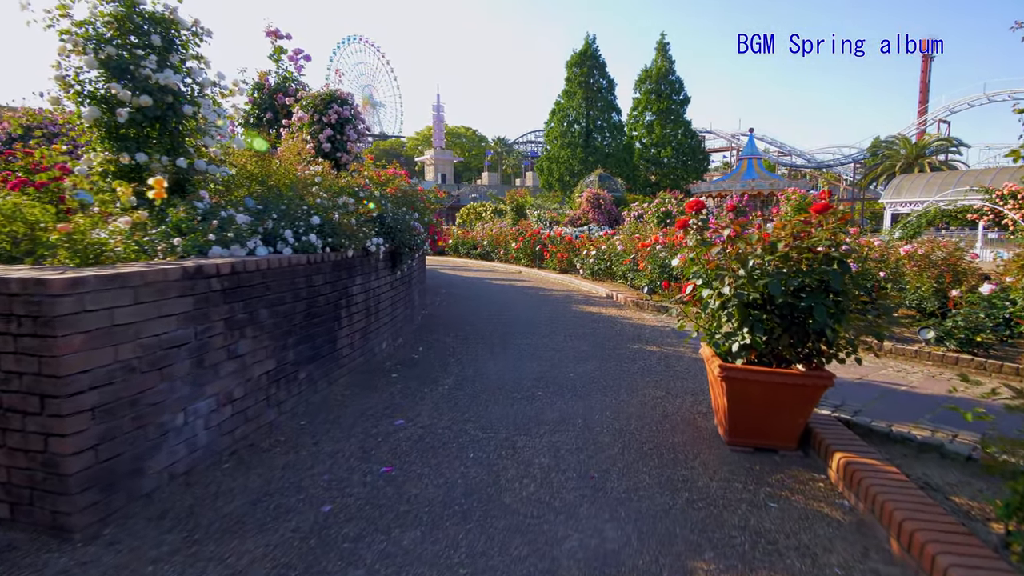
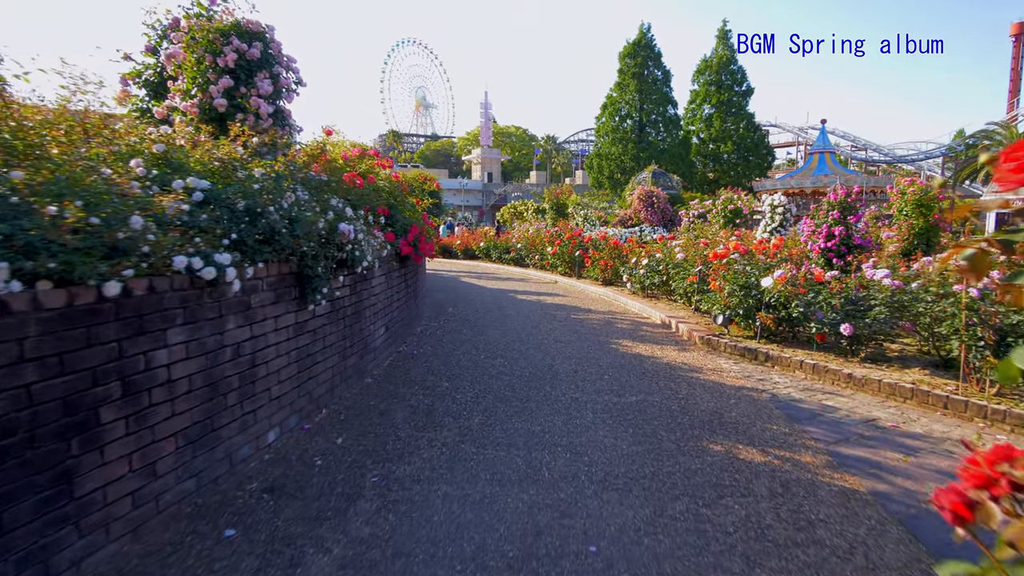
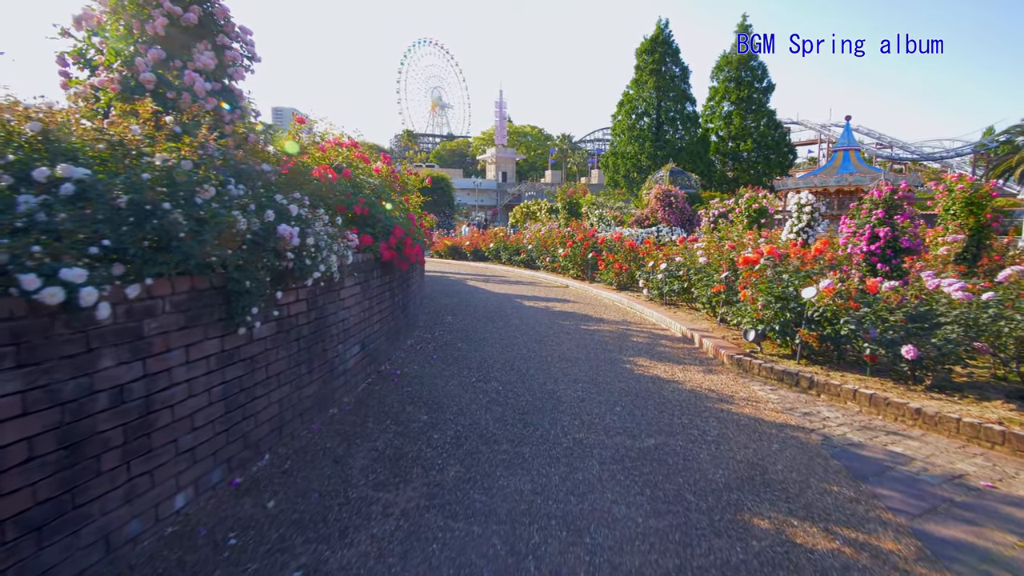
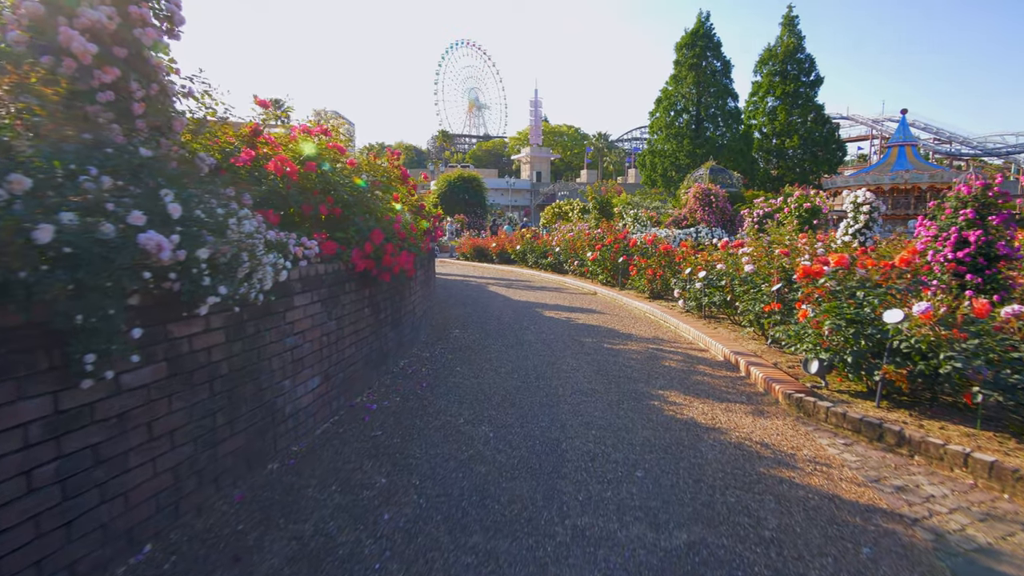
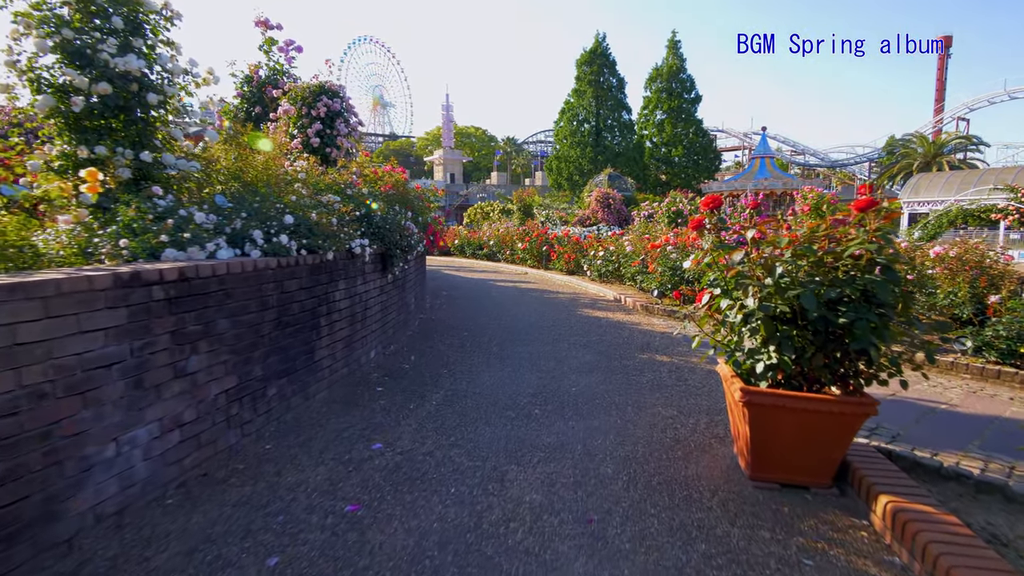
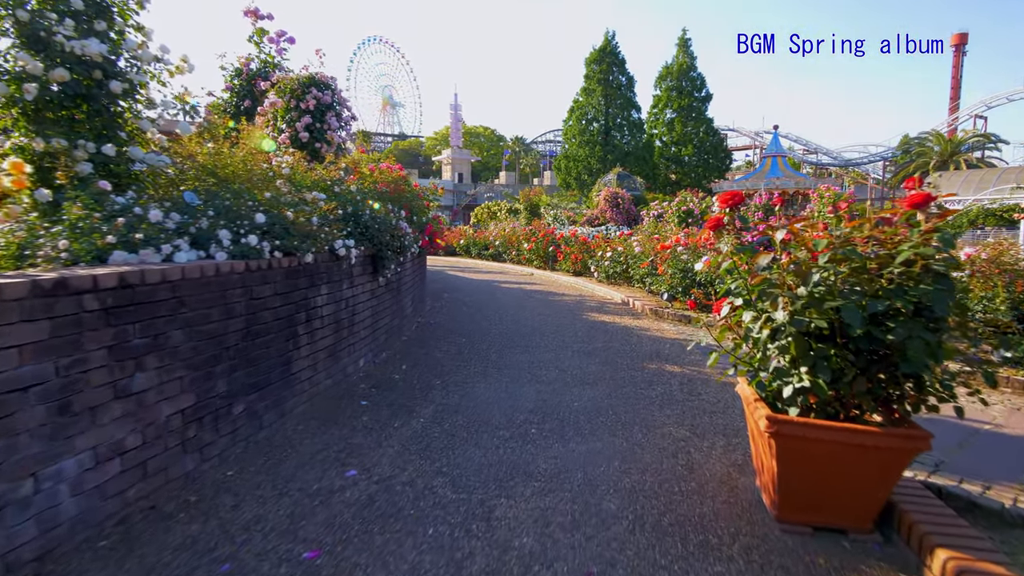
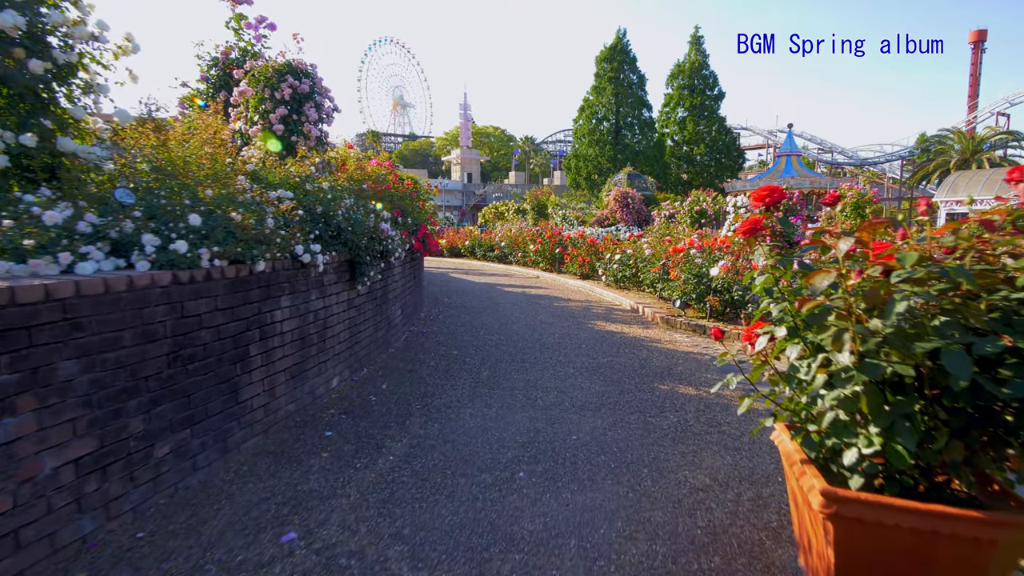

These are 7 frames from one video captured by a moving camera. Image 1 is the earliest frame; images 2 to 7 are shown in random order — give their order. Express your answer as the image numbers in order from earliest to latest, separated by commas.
5, 6, 7, 2, 3, 4
